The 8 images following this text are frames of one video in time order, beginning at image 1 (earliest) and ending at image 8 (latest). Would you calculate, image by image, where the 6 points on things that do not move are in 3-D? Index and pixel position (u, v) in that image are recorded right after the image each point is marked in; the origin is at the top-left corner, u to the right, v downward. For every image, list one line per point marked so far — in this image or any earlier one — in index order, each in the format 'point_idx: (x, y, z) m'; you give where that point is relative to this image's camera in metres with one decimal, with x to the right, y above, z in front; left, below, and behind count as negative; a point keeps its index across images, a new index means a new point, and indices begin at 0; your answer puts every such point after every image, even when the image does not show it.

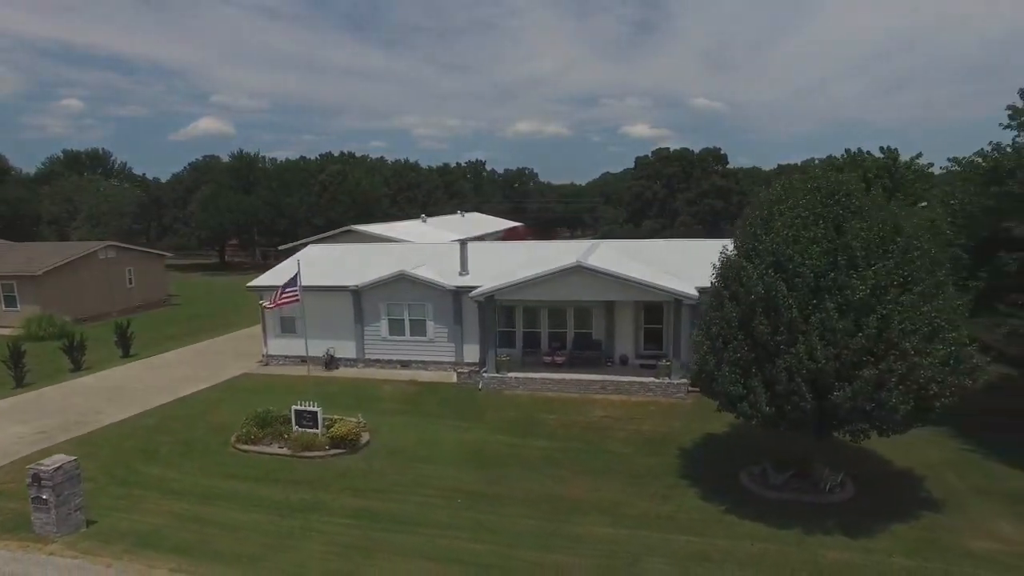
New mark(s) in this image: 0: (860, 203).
0: (+7.2, +1.9, +12.0) m
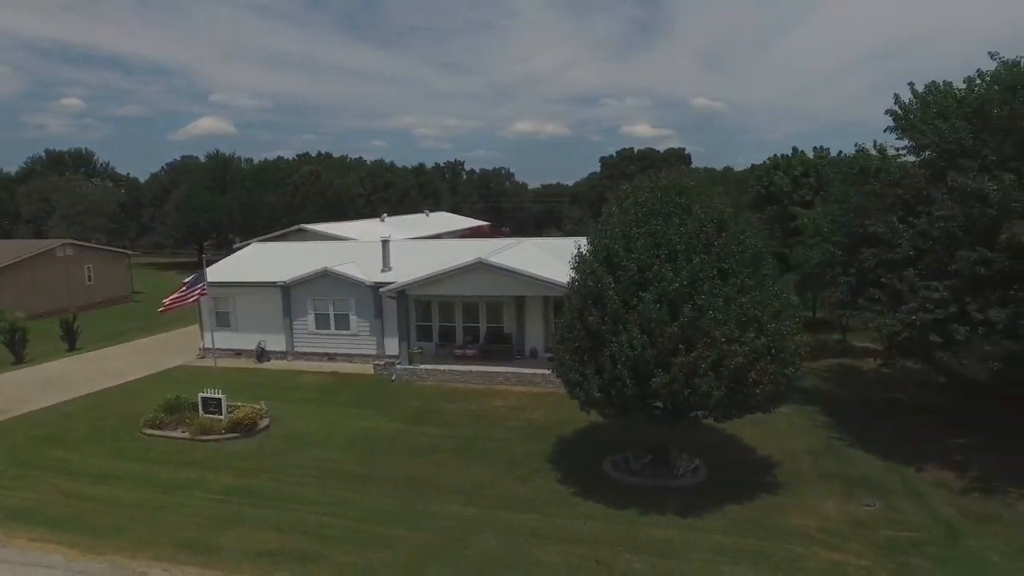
0: (+3.8, +2.0, +12.9) m
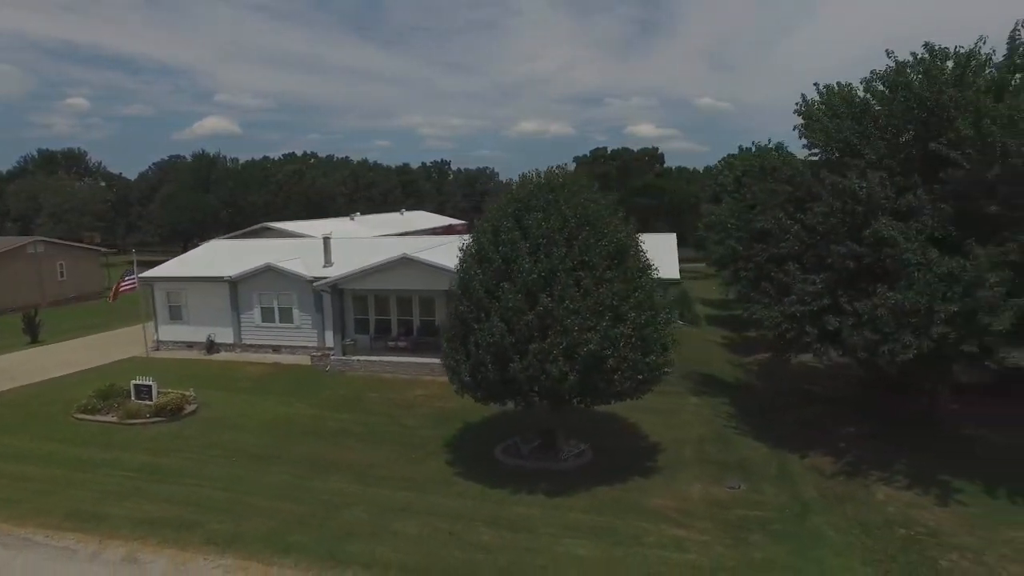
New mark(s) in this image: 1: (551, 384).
0: (+1.0, +2.2, +13.6) m
1: (+0.8, -2.1, +12.6) m
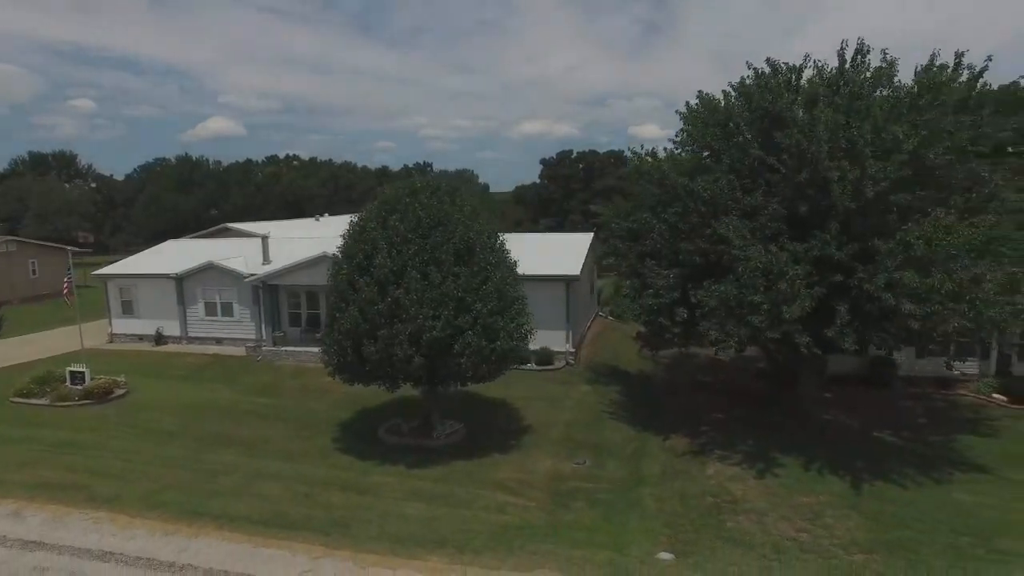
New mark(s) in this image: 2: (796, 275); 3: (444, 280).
0: (-2.6, +2.4, +15.1) m
1: (-2.8, -1.9, +14.1) m
2: (+6.8, +0.3, +13.3) m
3: (-1.8, +0.2, +14.4) m
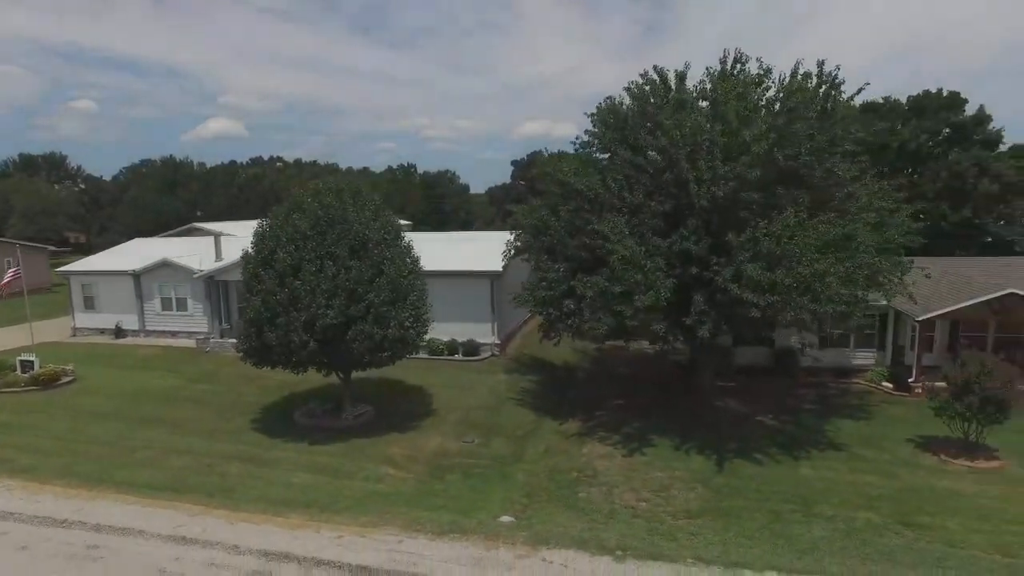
0: (-5.6, +2.6, +16.5) m
1: (-5.9, -1.7, +15.4) m
2: (+3.7, +0.5, +14.6) m
3: (-4.9, +0.4, +15.7) m
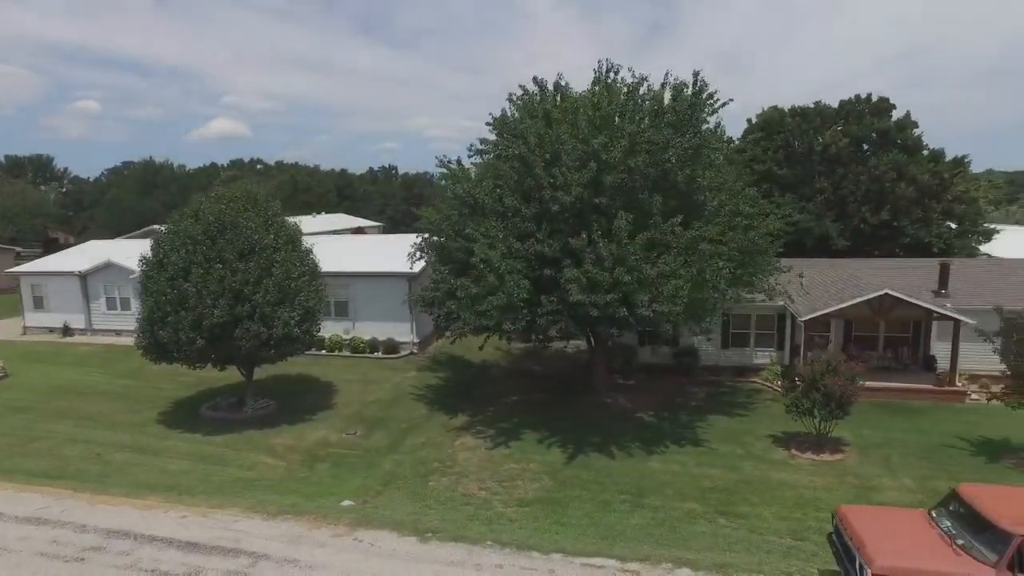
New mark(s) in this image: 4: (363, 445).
0: (-9.3, +2.6, +17.4) m
1: (-9.6, -1.7, +16.4) m
2: (0.0, +0.5, +15.5) m
3: (-8.5, +0.4, +16.7) m
4: (-4.5, -4.7, +17.0) m
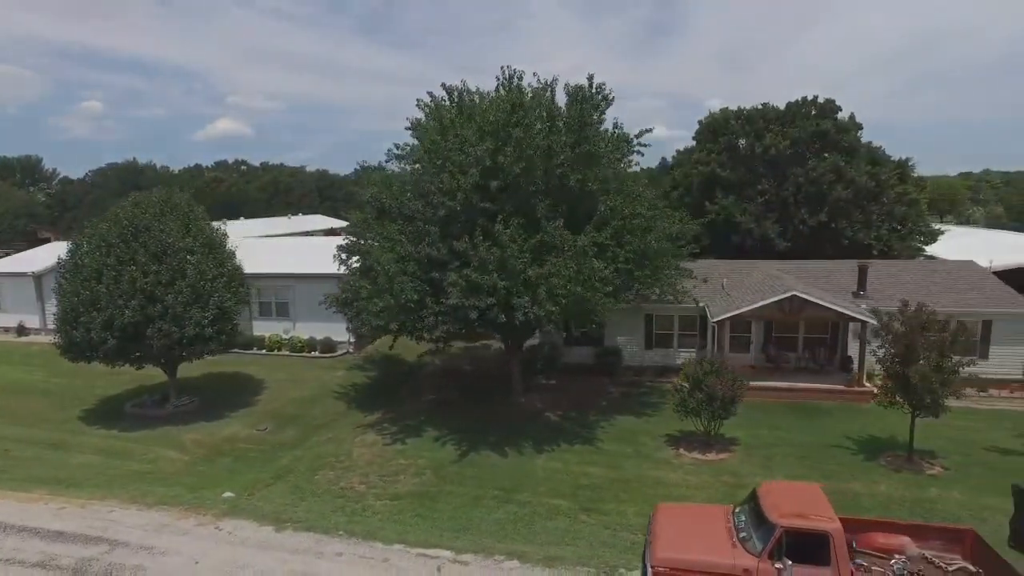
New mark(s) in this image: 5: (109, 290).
0: (-12.3, +2.5, +18.0) m
1: (-12.6, -1.8, +17.0) m
2: (-3.0, +0.4, +15.9) m
3: (-11.6, +0.3, +17.2) m
4: (-7.5, -4.7, +17.5) m
5: (-12.2, 0.0, +16.9) m
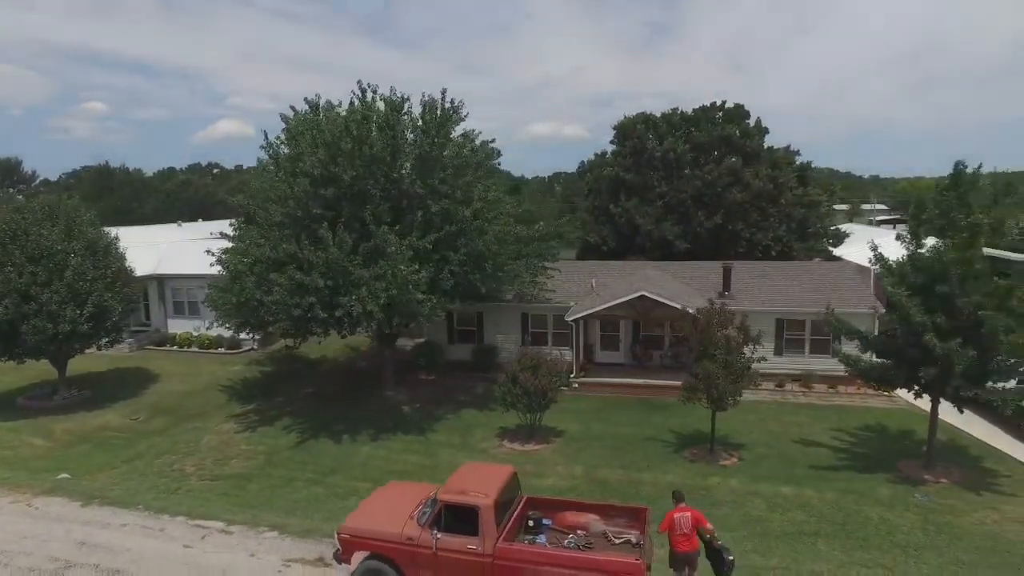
0: (-17.3, +2.5, +19.2) m
1: (-17.6, -1.8, +18.2) m
2: (-8.0, +0.4, +17.0) m
3: (-16.6, +0.4, +18.4) m
4: (-12.5, -4.7, +18.7) m
5: (-17.2, 0.0, +18.1) m
